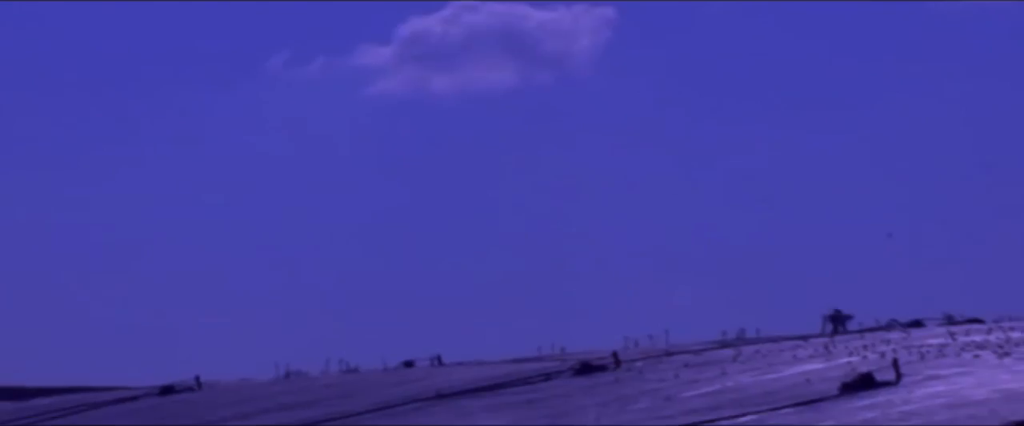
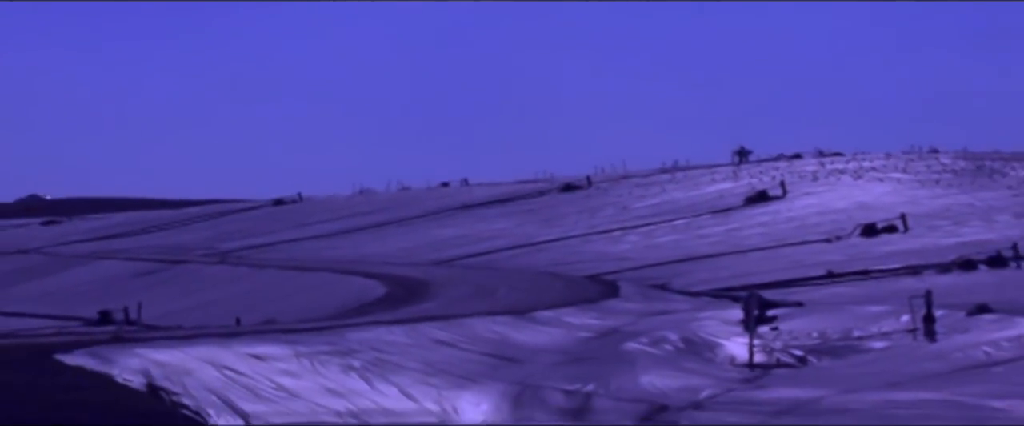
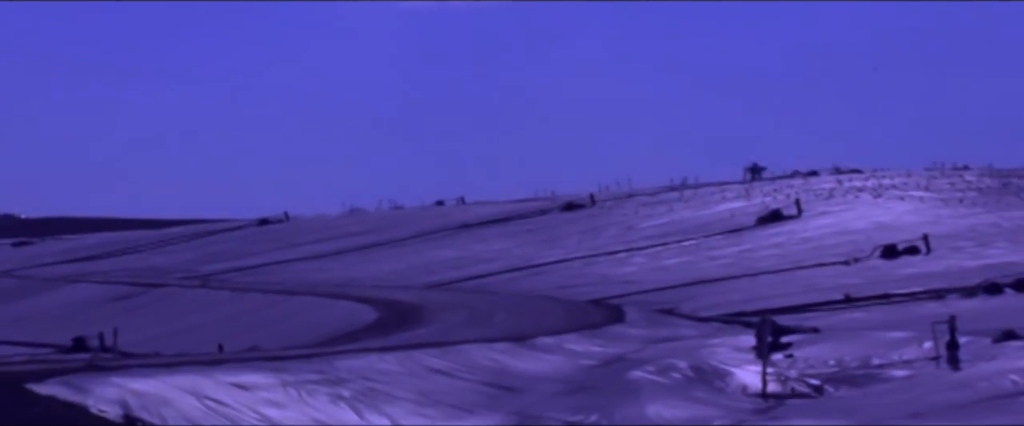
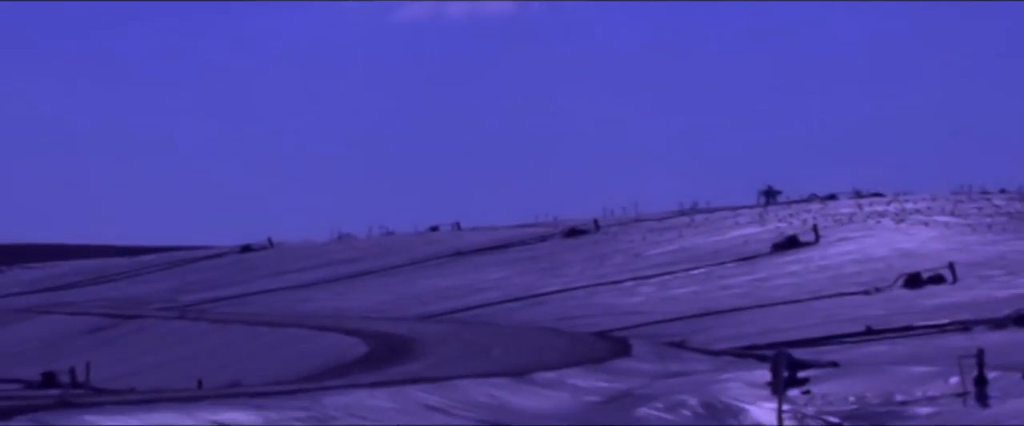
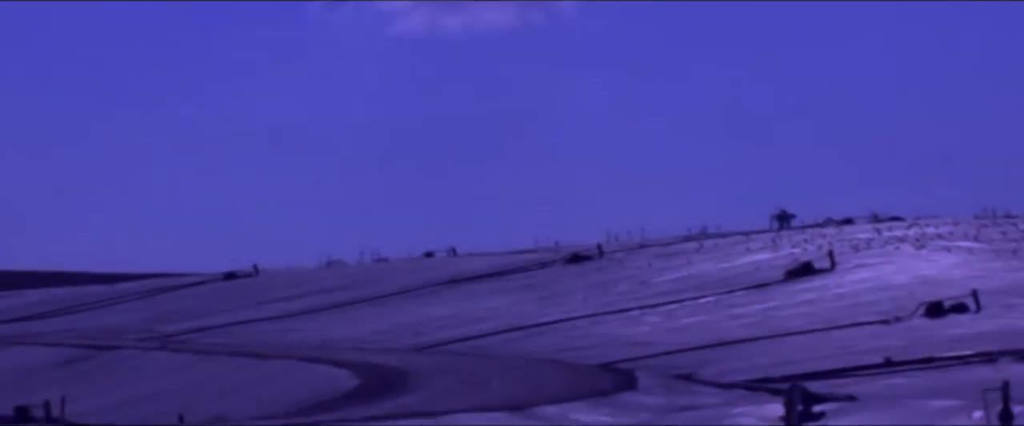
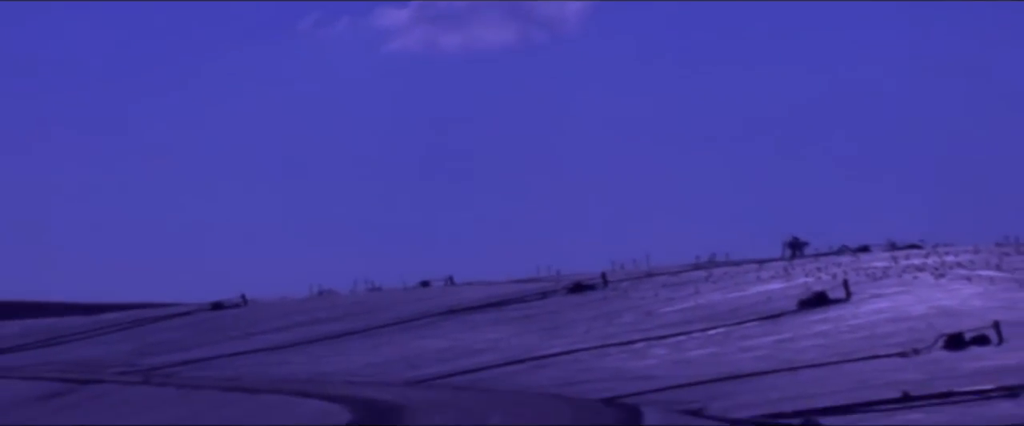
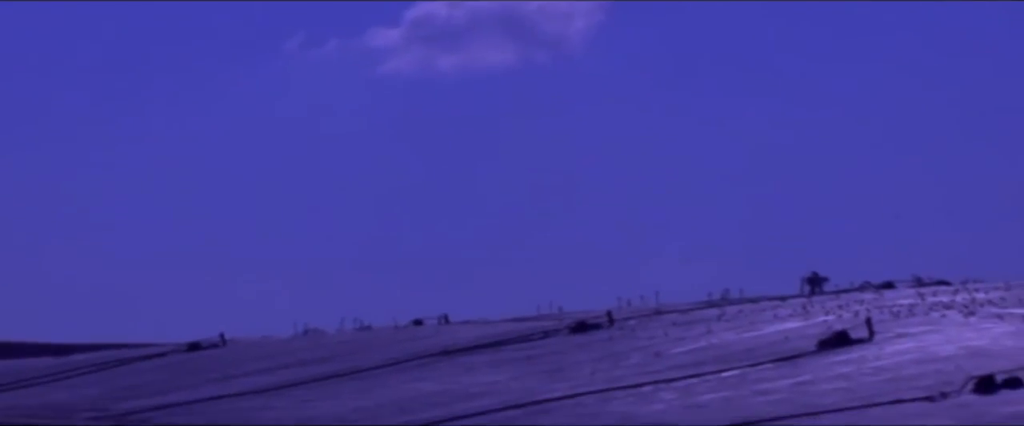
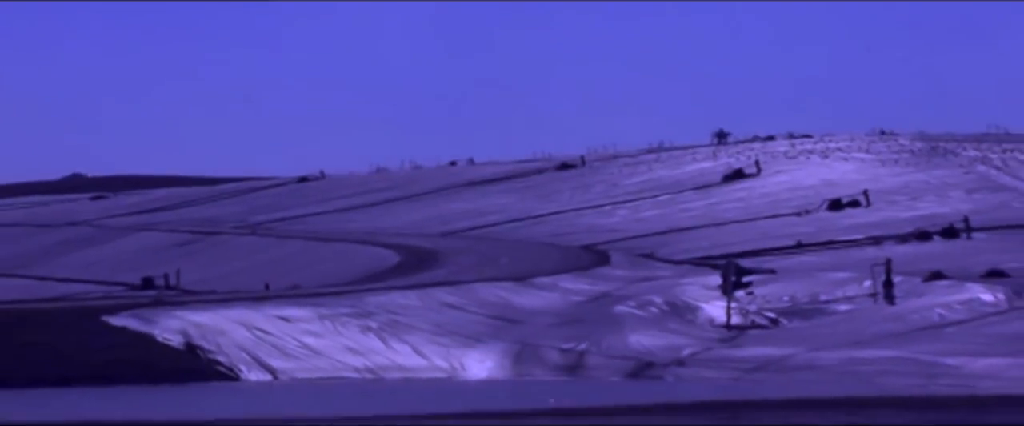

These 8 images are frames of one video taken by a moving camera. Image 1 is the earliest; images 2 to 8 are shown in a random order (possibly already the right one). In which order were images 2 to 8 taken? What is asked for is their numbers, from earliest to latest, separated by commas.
7, 6, 5, 4, 3, 2, 8
